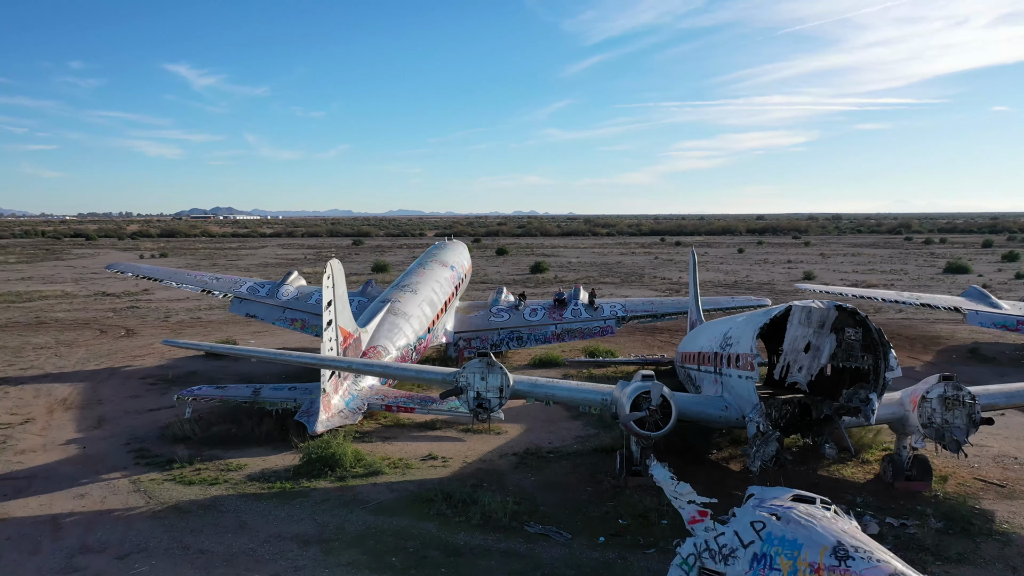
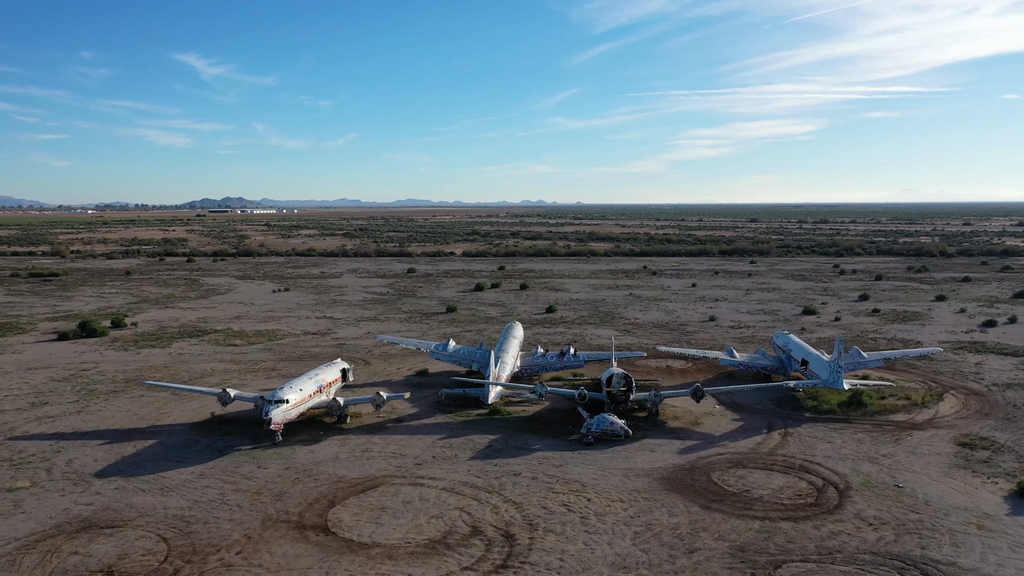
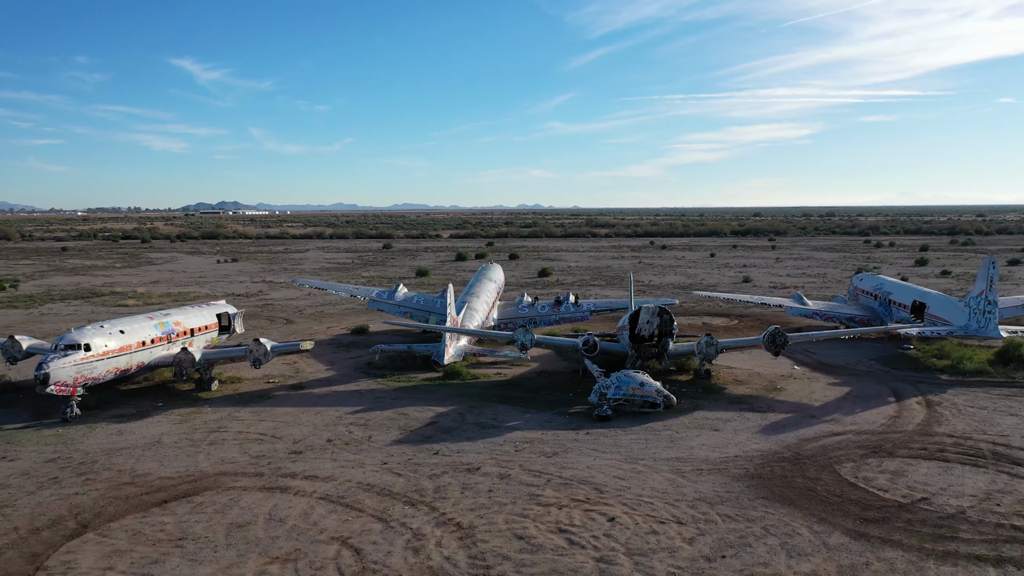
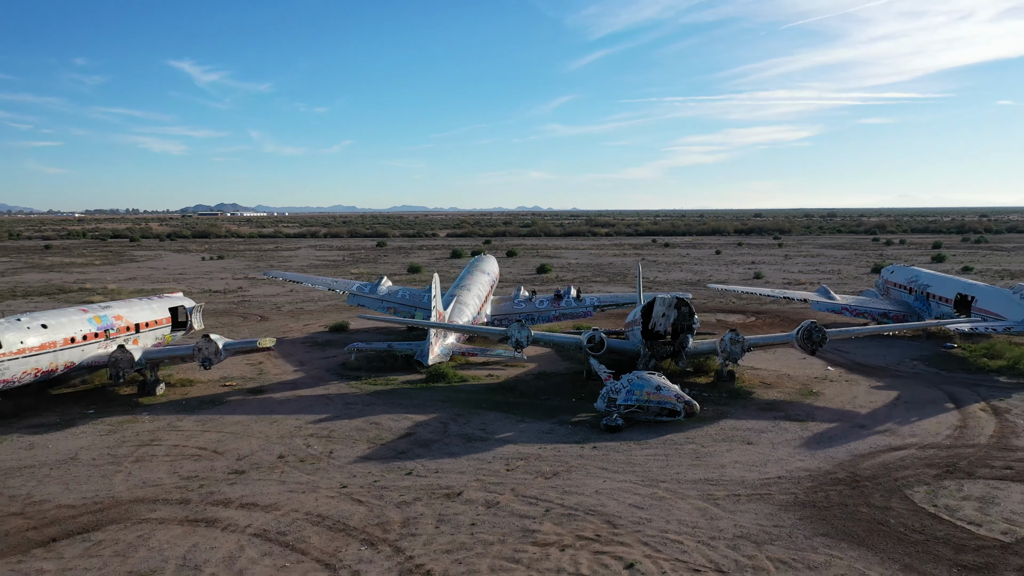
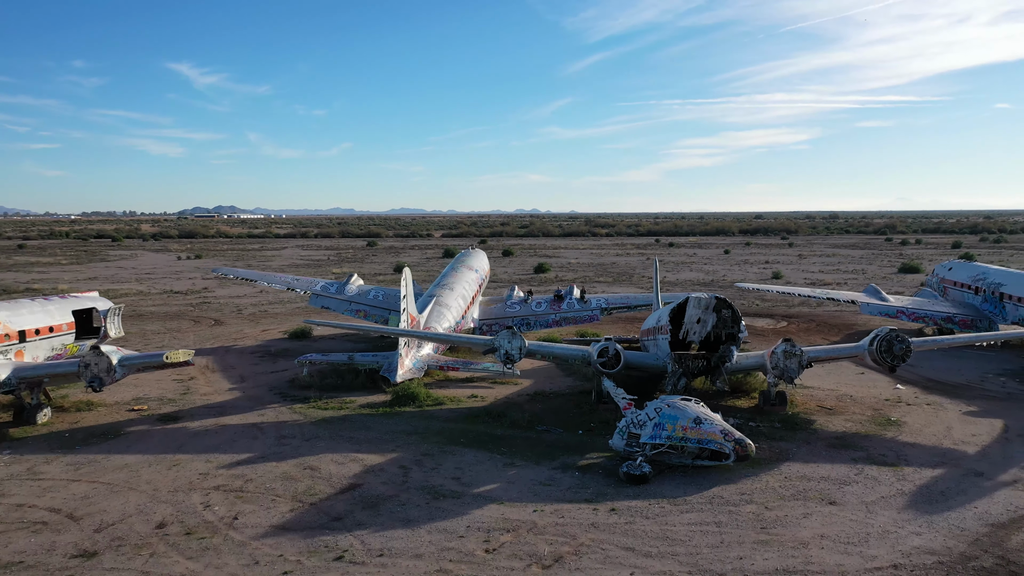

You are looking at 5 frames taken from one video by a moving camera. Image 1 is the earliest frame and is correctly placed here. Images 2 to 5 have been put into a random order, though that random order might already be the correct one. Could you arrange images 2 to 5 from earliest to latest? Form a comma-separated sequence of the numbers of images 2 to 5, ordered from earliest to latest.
5, 4, 3, 2
